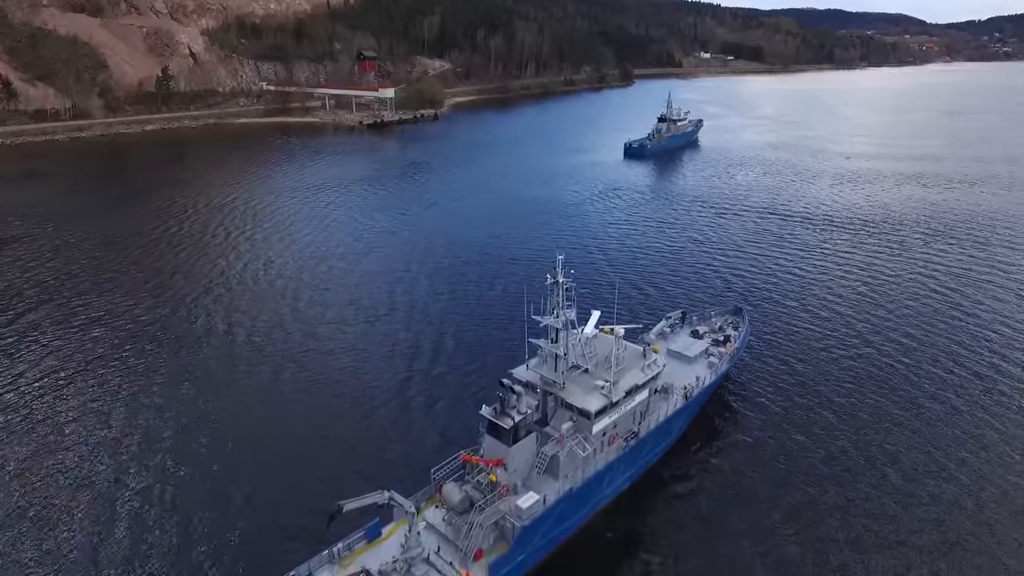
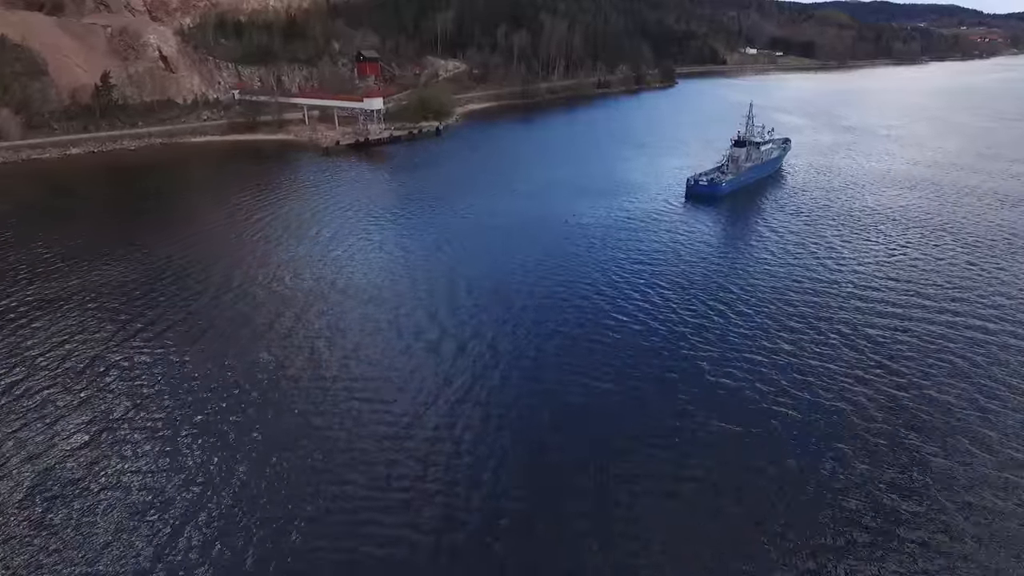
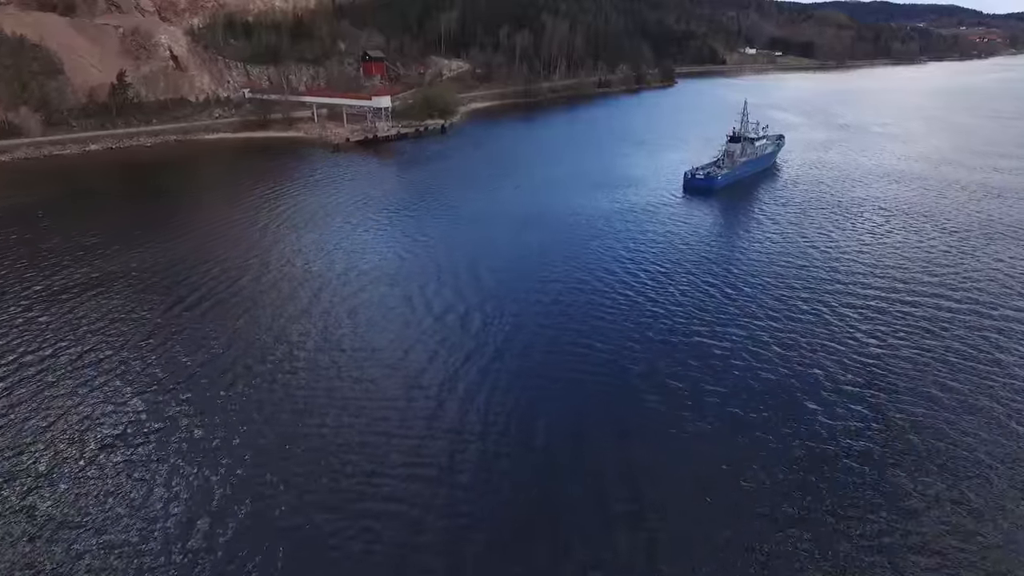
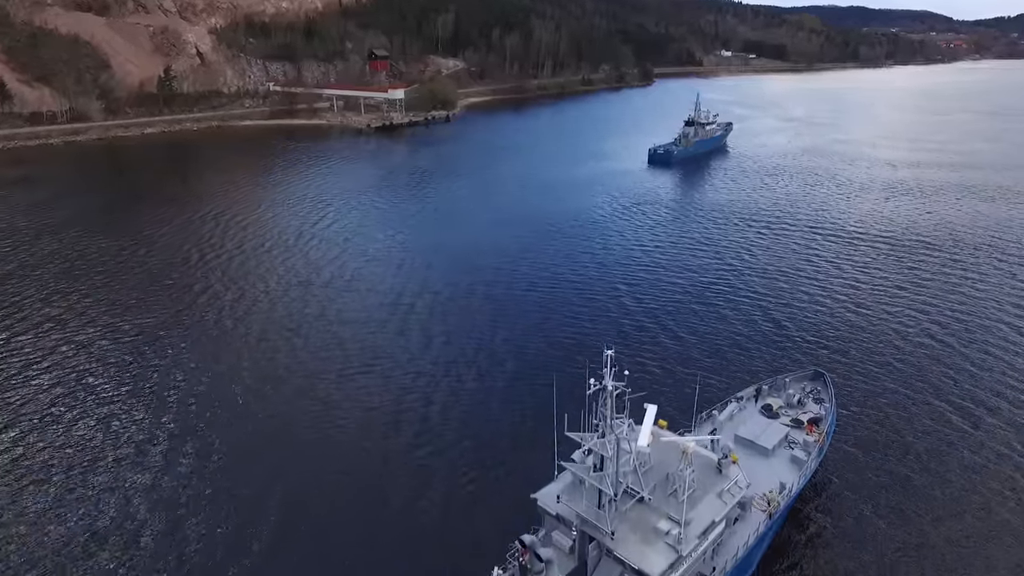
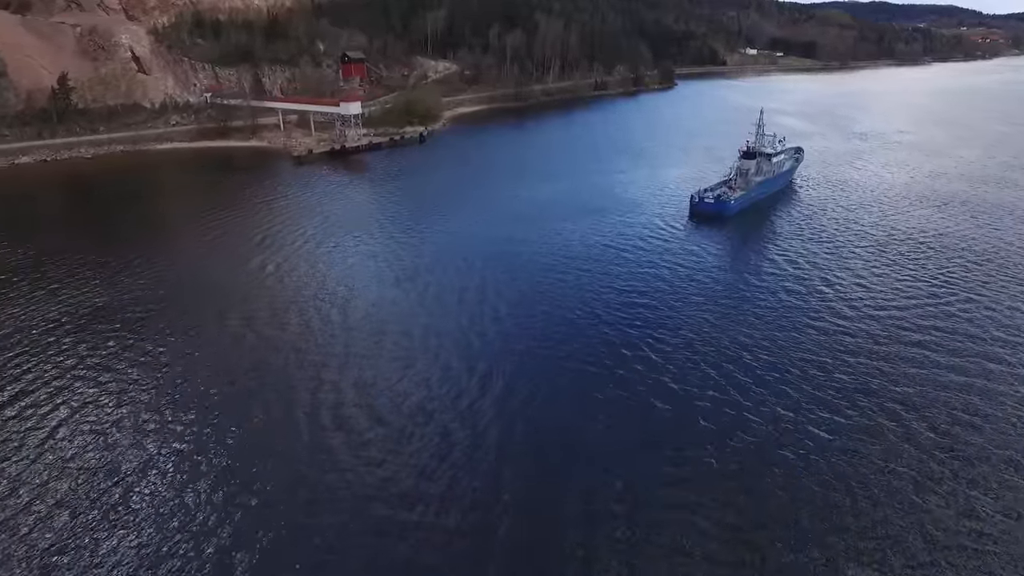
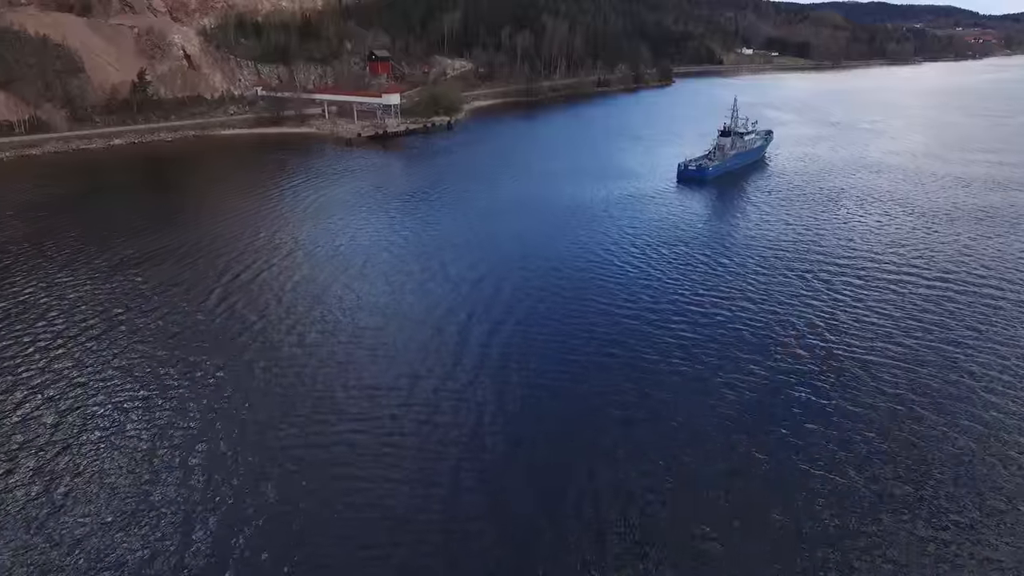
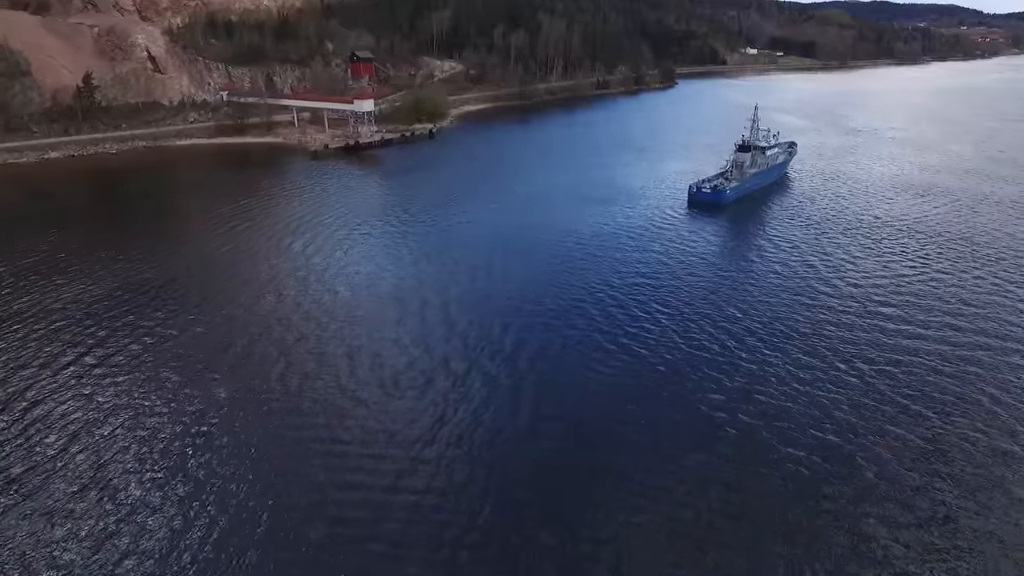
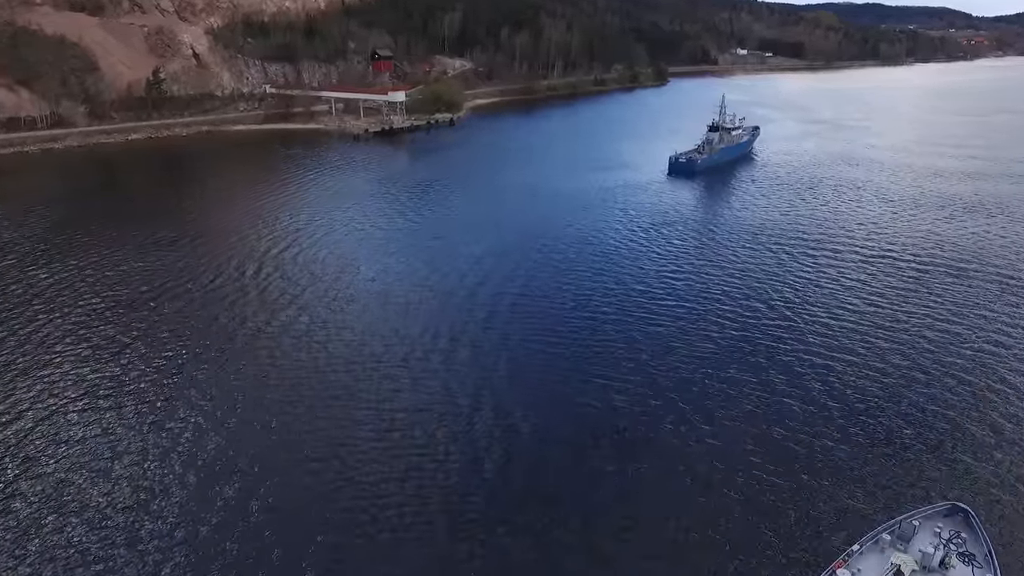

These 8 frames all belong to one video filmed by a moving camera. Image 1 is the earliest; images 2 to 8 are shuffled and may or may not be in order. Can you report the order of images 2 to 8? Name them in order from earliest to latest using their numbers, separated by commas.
4, 8, 6, 3, 2, 7, 5
